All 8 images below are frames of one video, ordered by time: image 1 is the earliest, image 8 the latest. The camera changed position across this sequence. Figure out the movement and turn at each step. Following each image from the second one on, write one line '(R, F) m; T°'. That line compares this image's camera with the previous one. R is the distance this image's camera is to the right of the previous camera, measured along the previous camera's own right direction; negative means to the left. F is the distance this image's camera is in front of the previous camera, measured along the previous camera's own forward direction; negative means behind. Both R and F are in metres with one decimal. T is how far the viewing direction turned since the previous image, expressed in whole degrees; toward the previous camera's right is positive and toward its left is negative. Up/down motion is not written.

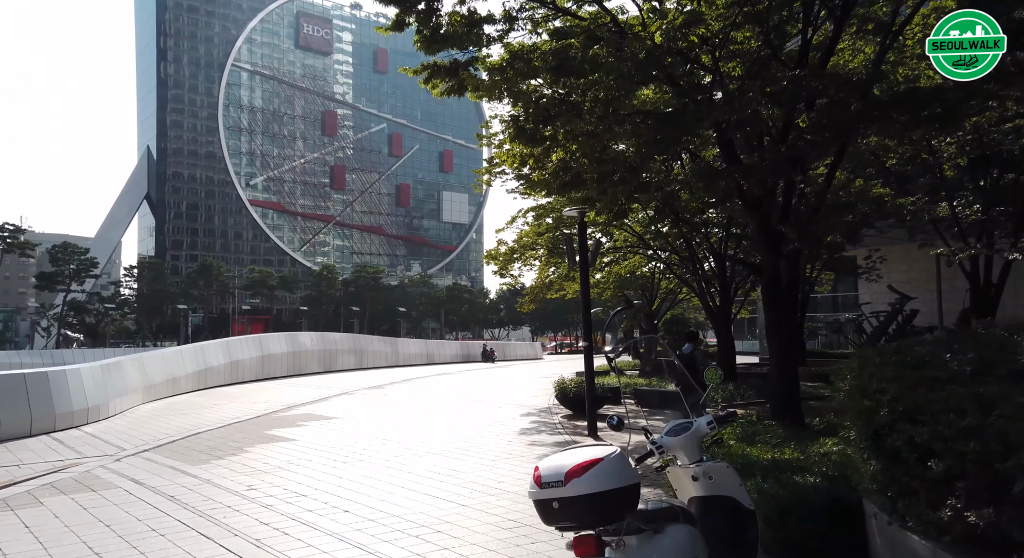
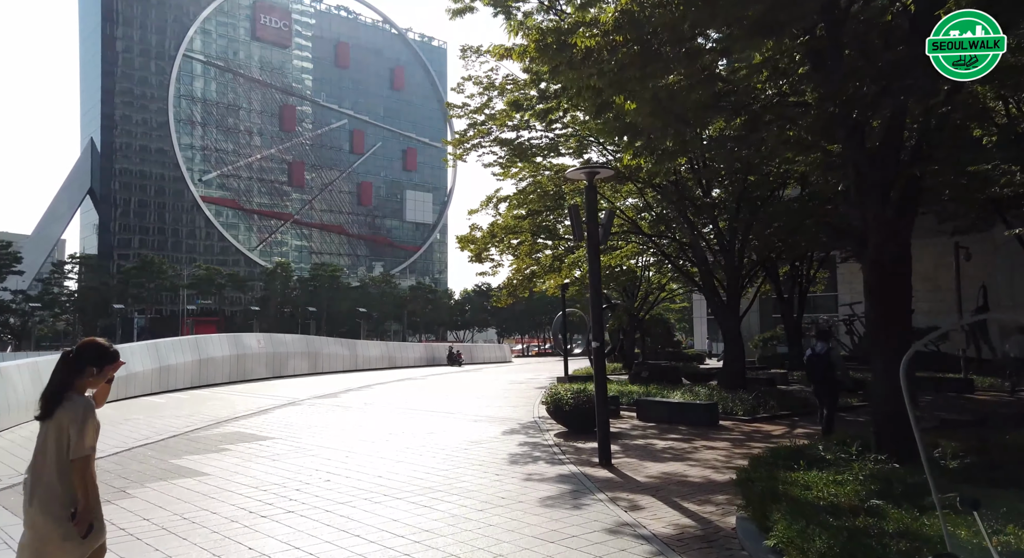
(-0.3, +2.7) m; +3°
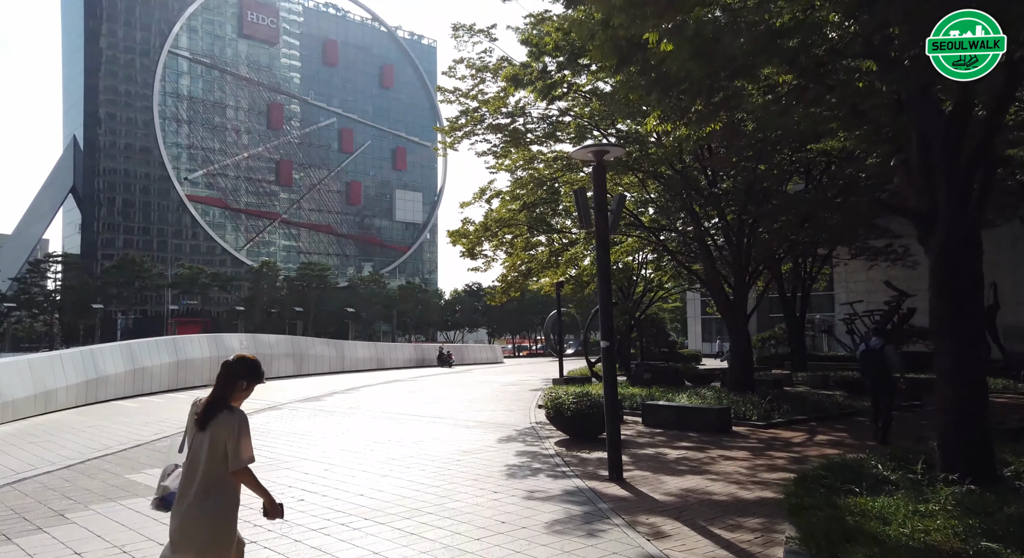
(-0.1, +0.9) m; +1°
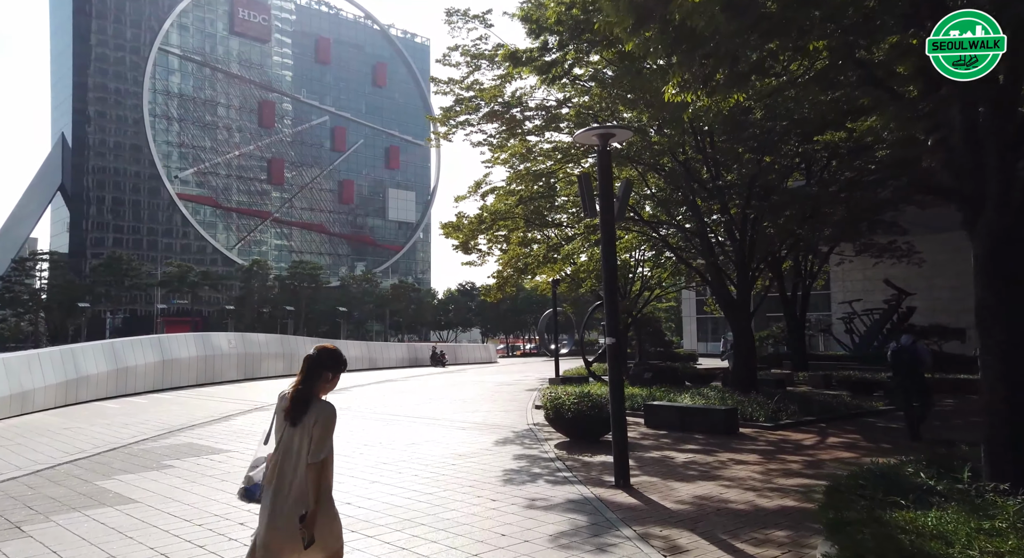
(-0.1, +0.5) m; +1°
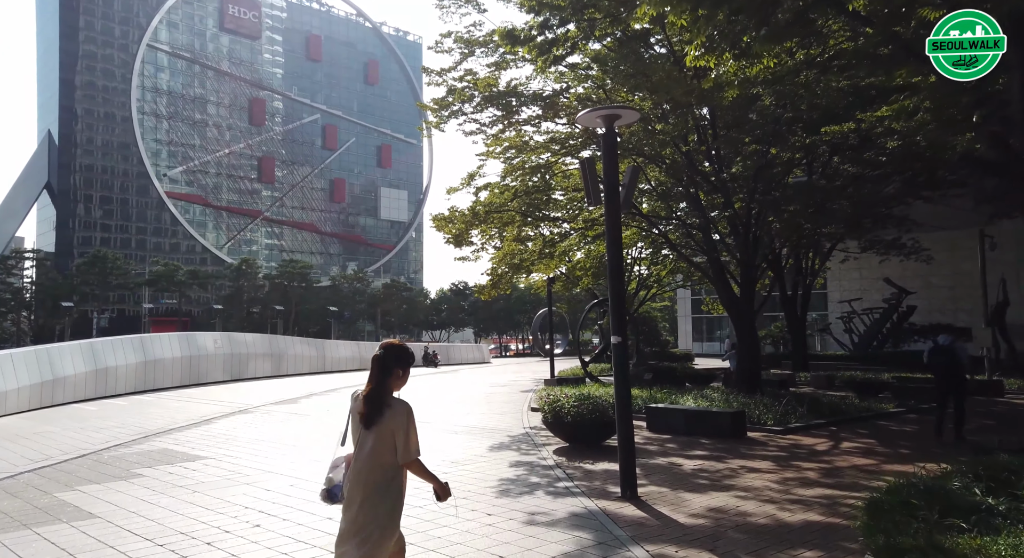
(0.0, +0.6) m; +1°
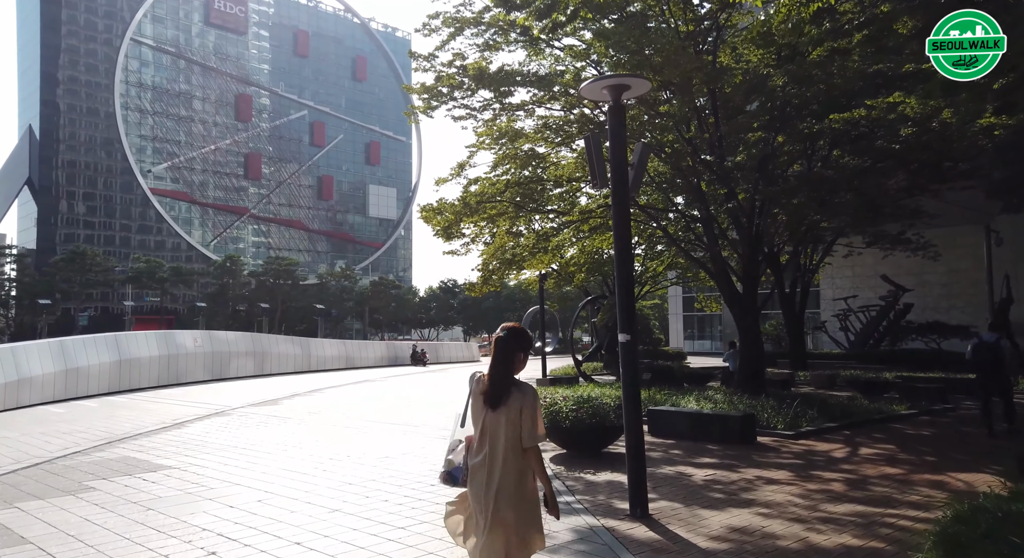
(0.0, +0.7) m; +1°
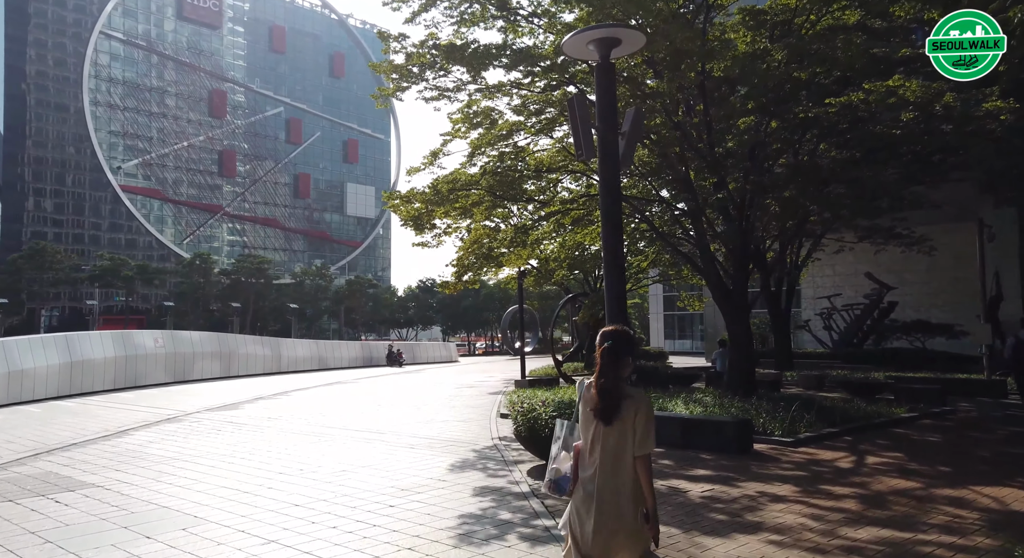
(+0.1, +0.9) m; +2°
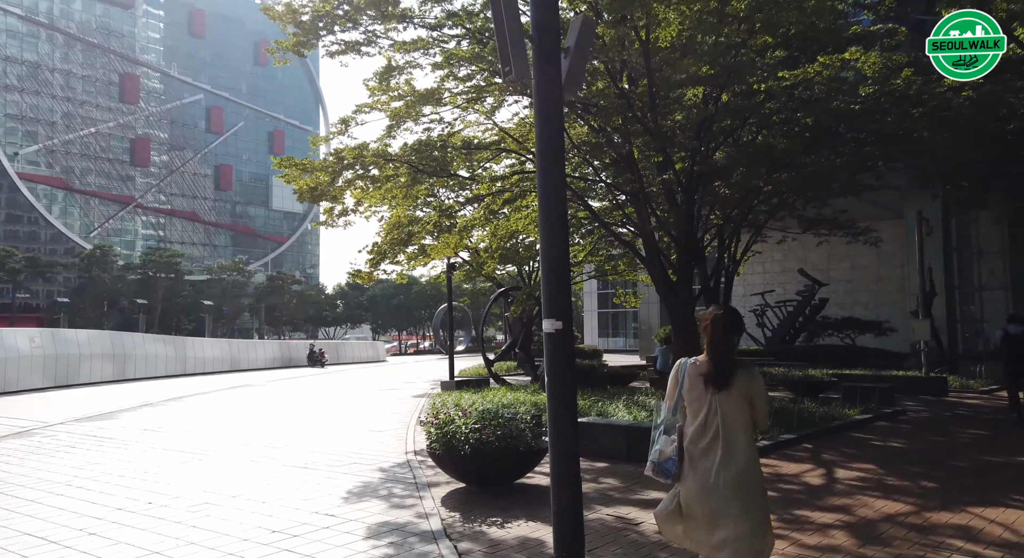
(+0.2, +1.4) m; +6°
